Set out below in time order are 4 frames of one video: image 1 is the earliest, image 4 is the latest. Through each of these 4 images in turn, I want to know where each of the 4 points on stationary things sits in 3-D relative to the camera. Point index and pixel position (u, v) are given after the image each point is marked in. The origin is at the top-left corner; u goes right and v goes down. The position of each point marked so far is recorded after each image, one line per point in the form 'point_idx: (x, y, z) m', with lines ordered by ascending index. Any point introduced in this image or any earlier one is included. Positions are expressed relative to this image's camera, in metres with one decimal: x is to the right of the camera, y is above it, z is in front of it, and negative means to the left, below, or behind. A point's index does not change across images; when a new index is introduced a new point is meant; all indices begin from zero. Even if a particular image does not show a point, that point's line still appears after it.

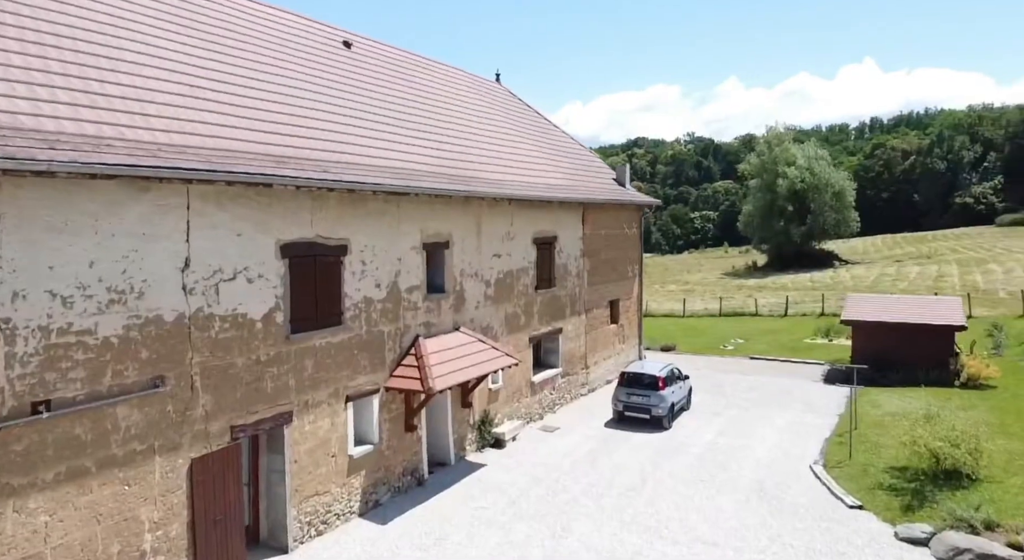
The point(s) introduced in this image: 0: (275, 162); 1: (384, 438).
0: (-3.4, +1.7, +10.7) m
1: (-2.2, -2.7, +12.8) m
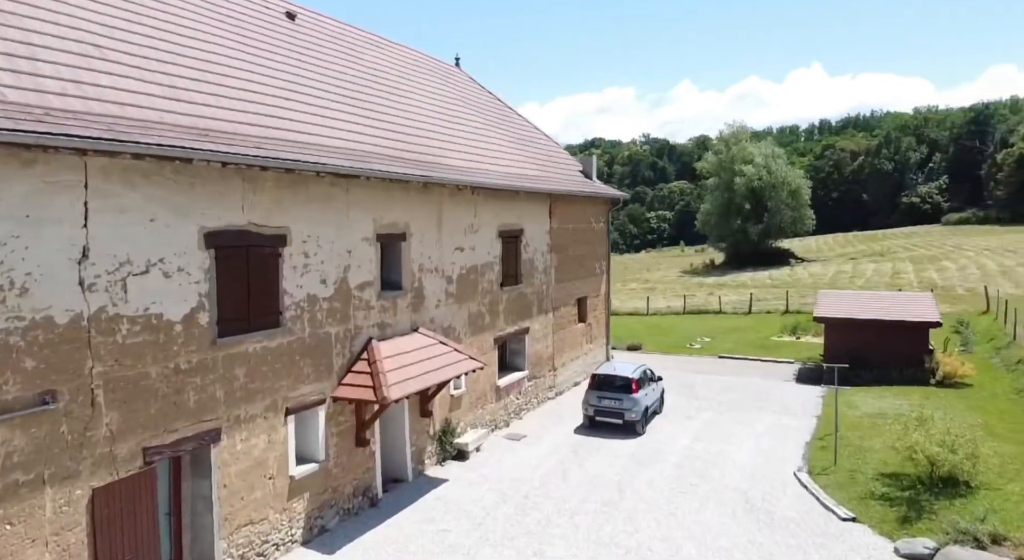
0: (-3.8, +1.7, +9.1) m
1: (-2.7, -2.6, +11.3) m
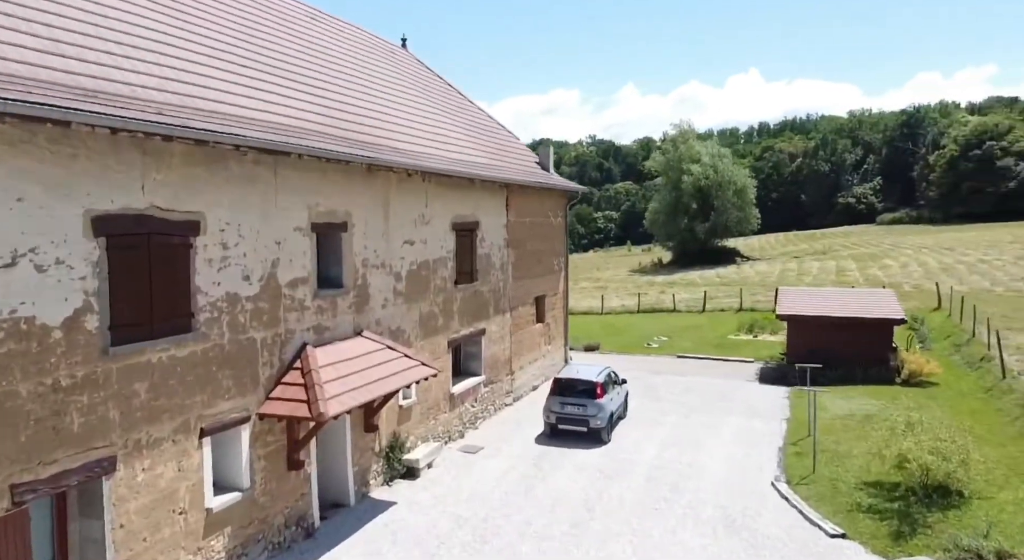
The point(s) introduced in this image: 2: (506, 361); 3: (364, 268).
0: (-4.2, +1.8, +7.4) m
1: (-3.3, -2.6, +9.7) m
2: (-0.2, -1.9, +17.7) m
3: (-2.4, +0.2, +12.0) m
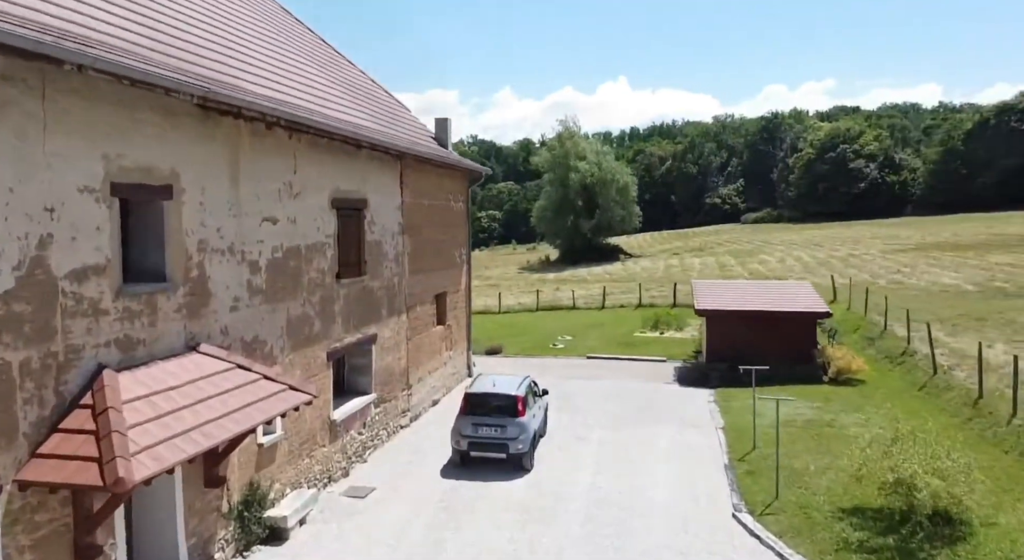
0: (-4.6, +1.9, +3.6) m
1: (-4.0, -2.5, +6.0) m
2: (-2.2, -1.8, +14.4) m
3: (-3.5, +0.3, +8.5) m
